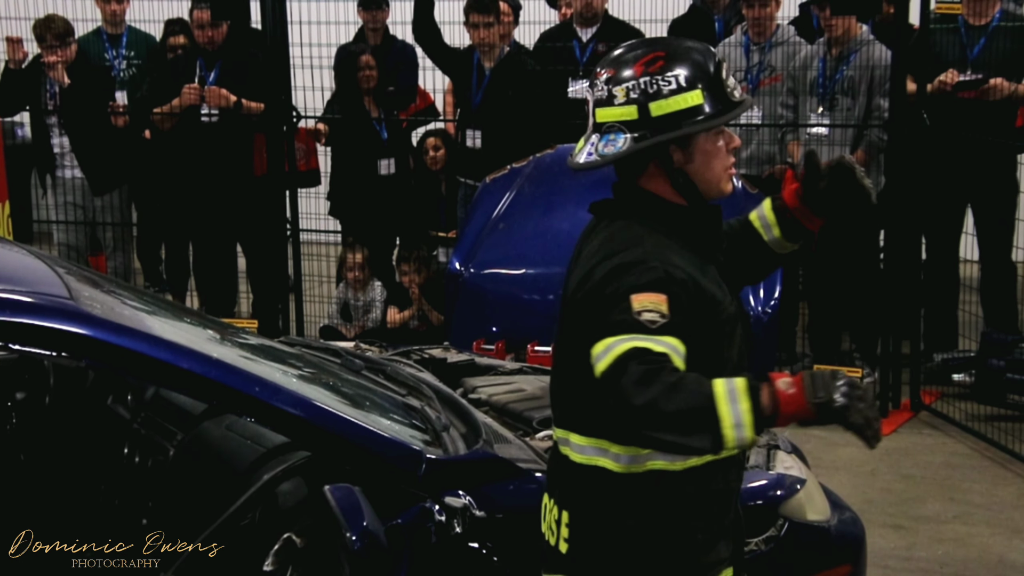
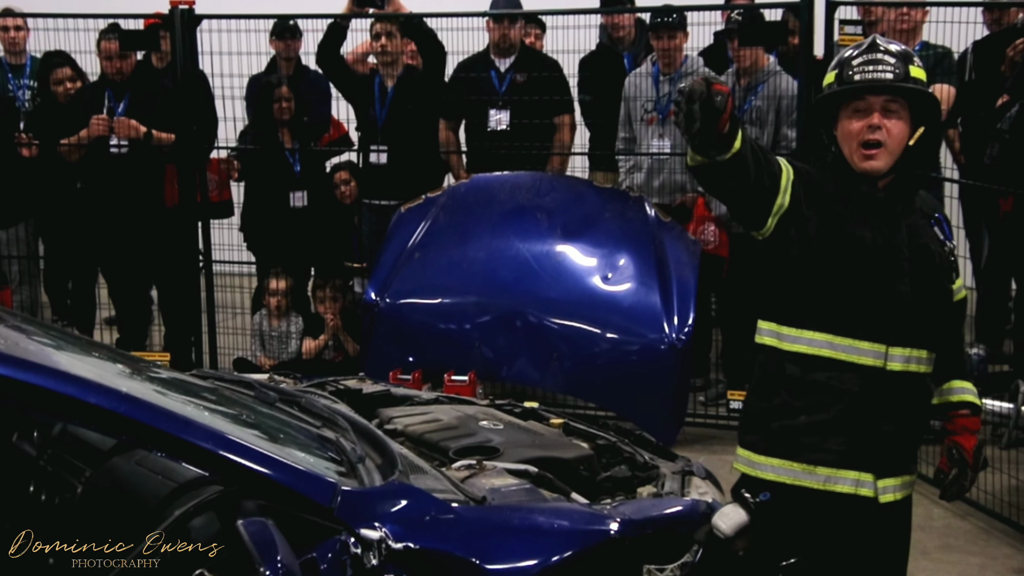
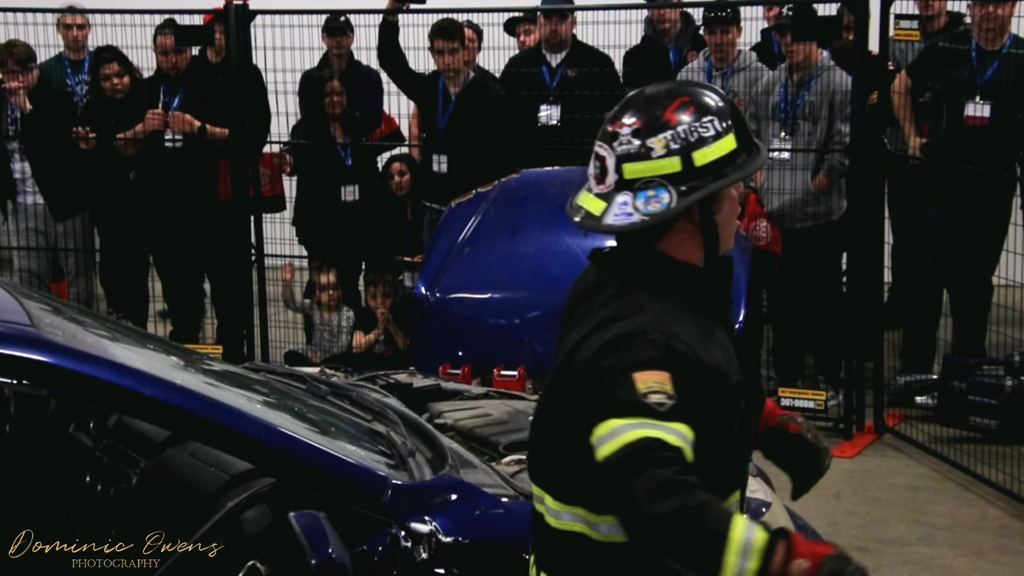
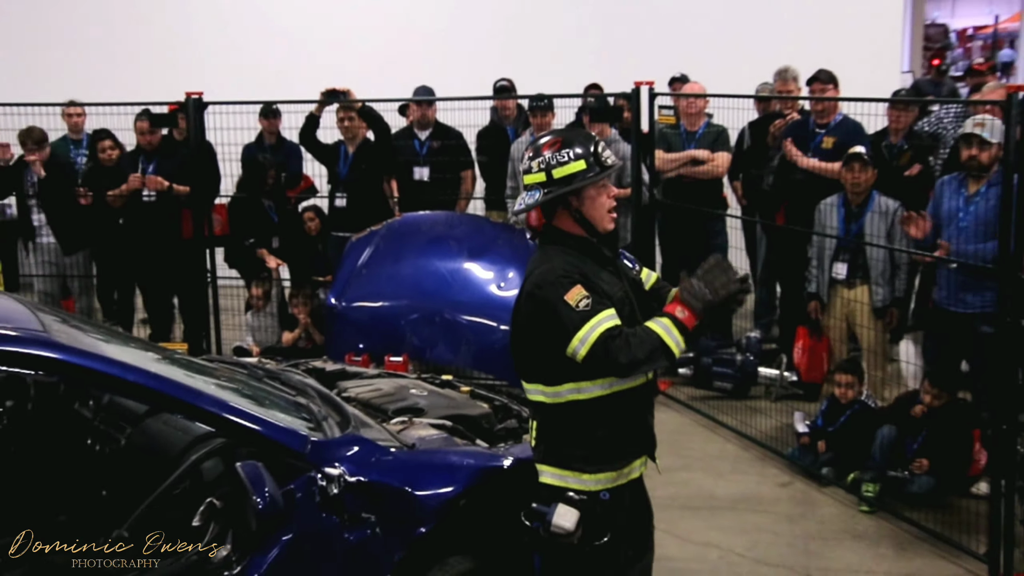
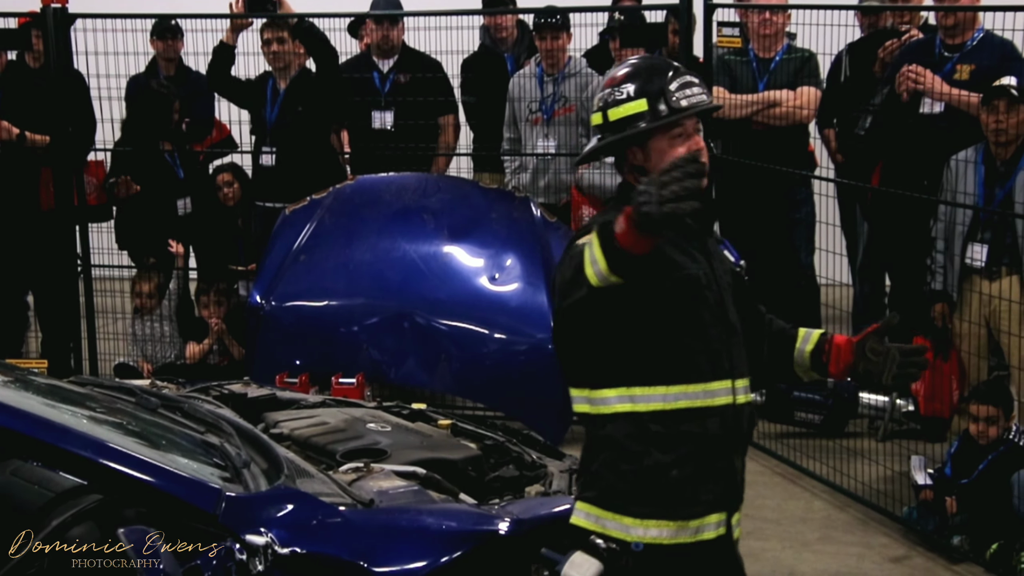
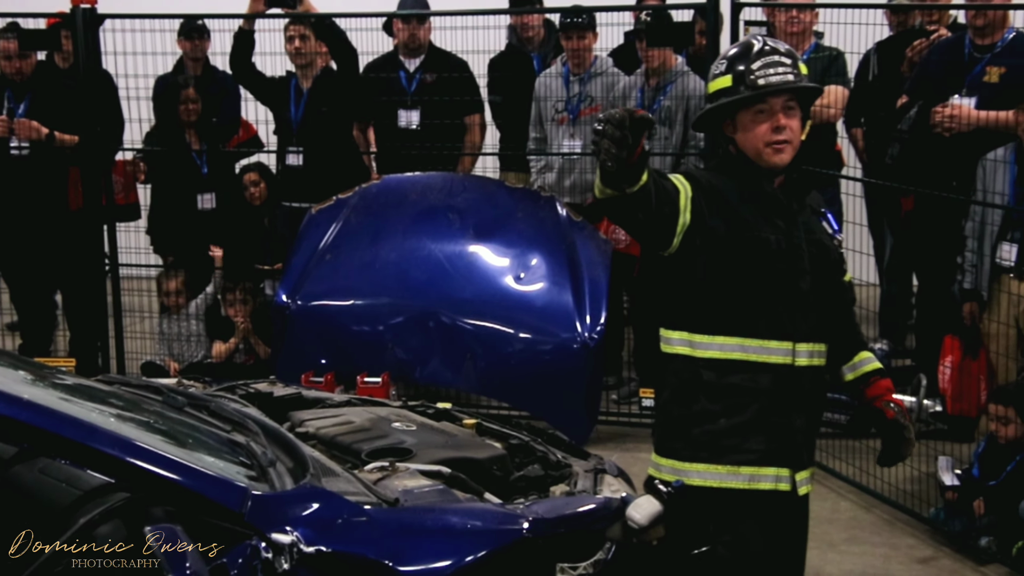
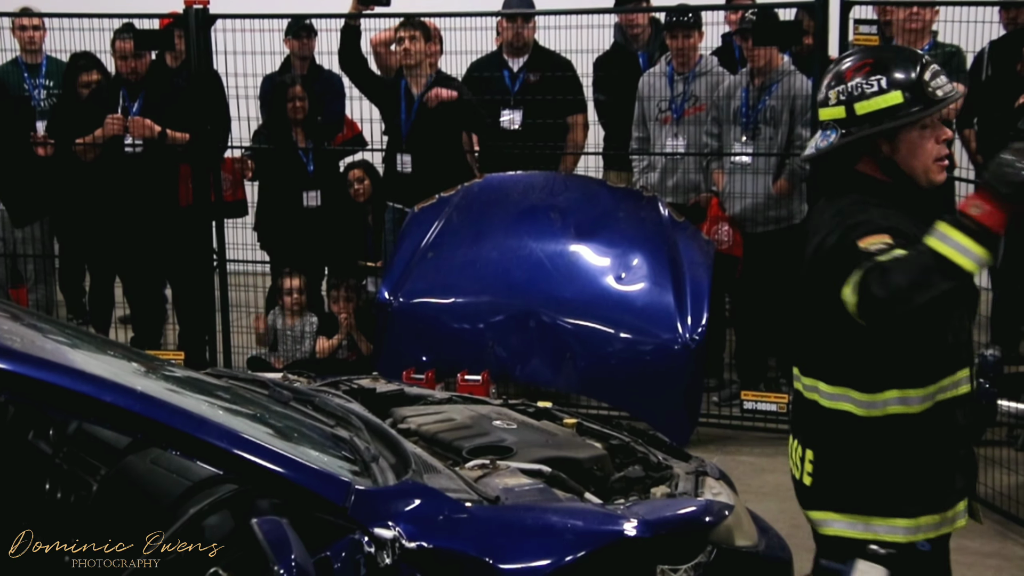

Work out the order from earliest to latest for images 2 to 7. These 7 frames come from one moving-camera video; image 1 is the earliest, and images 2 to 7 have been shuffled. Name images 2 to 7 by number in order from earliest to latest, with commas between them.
3, 7, 2, 6, 5, 4
